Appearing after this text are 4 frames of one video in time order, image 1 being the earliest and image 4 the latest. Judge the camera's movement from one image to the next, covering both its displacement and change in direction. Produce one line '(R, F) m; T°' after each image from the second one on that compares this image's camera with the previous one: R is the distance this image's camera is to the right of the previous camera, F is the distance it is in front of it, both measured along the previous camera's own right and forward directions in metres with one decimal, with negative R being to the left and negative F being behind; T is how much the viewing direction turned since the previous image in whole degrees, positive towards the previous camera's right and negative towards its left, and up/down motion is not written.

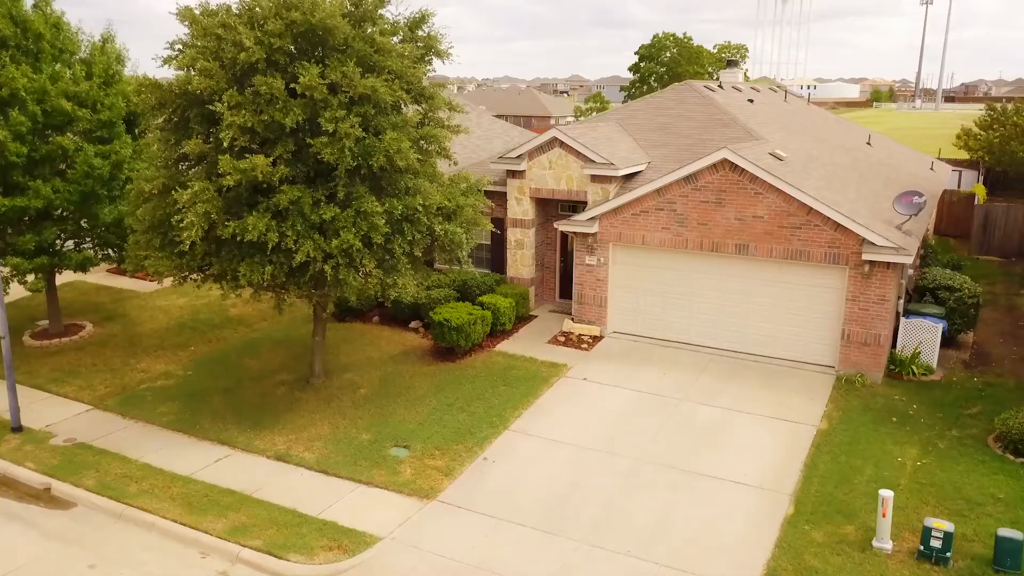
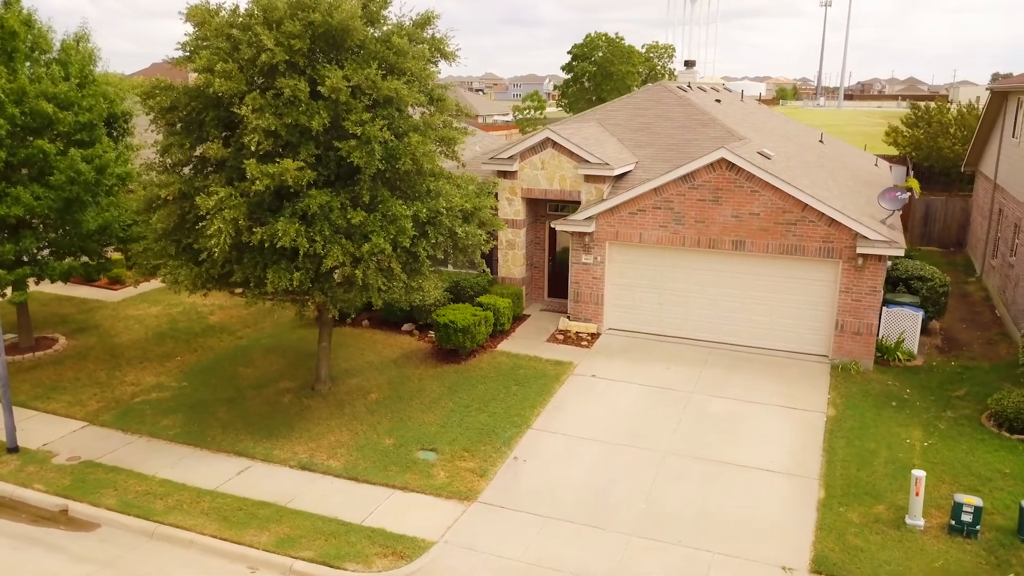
(-1.5, 0.0) m; +5°
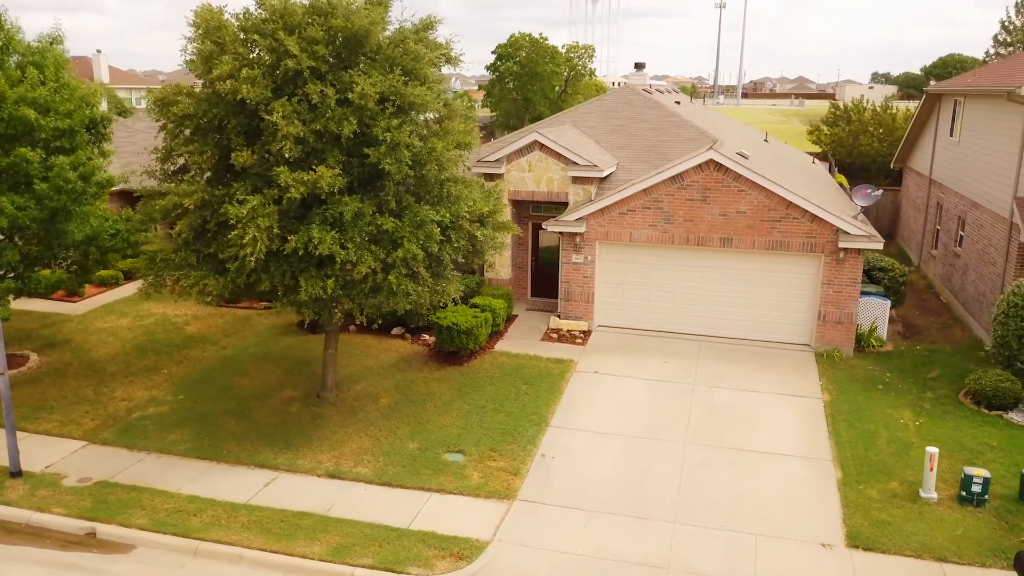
(-1.6, -0.1) m; +6°
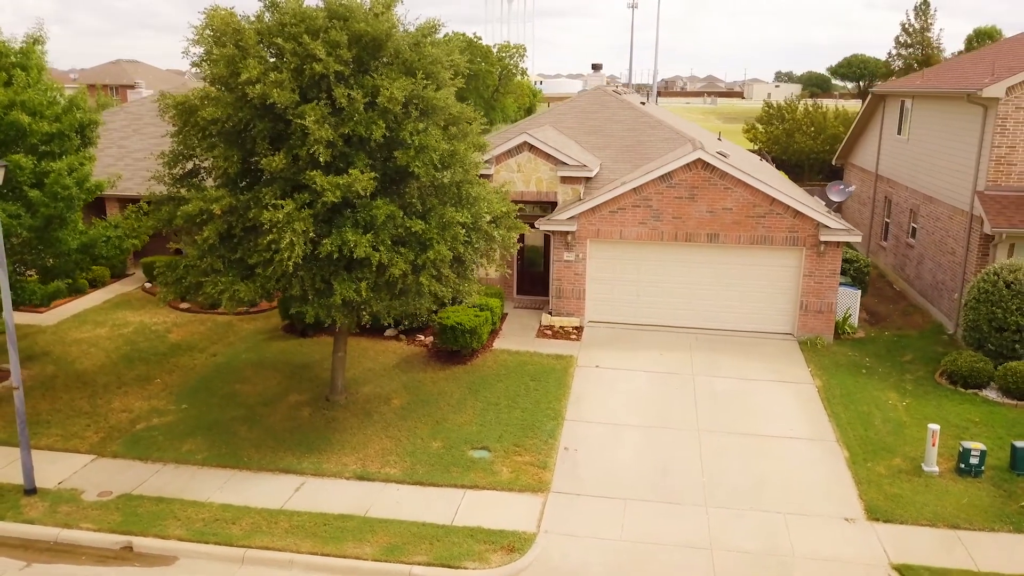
(-1.4, -0.2) m; +5°
